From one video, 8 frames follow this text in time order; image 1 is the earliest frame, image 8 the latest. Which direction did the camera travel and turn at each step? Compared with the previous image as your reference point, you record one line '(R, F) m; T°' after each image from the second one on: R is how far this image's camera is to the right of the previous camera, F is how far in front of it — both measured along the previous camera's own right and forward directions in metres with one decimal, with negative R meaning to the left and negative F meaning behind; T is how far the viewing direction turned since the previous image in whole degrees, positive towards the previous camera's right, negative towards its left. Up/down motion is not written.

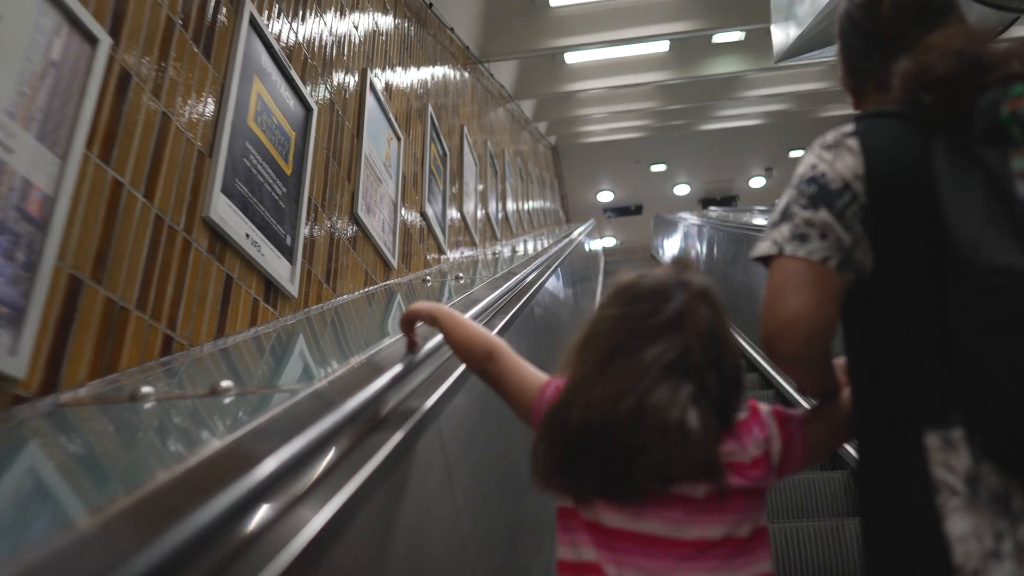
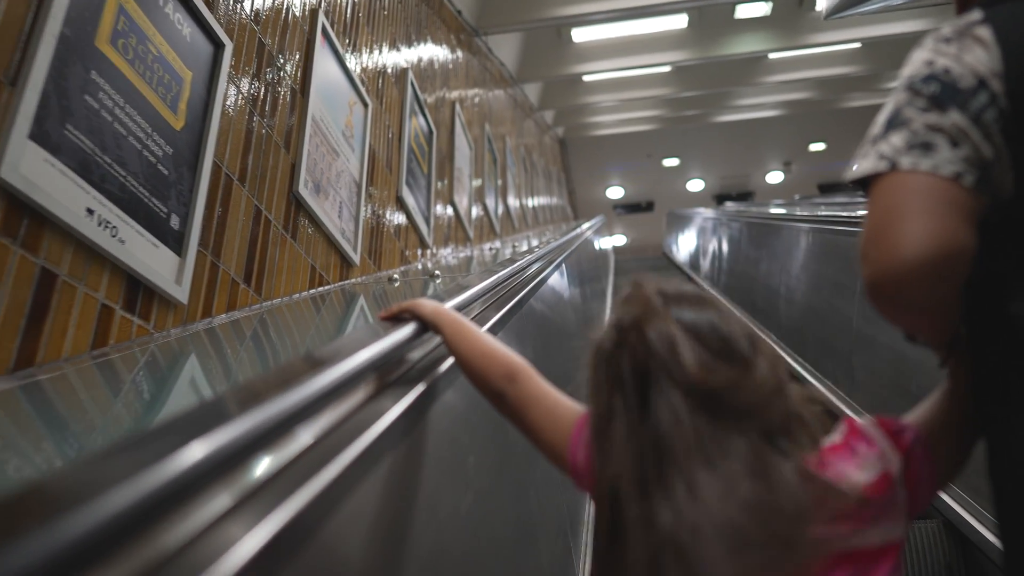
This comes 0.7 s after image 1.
(0.0, +0.4) m; -1°
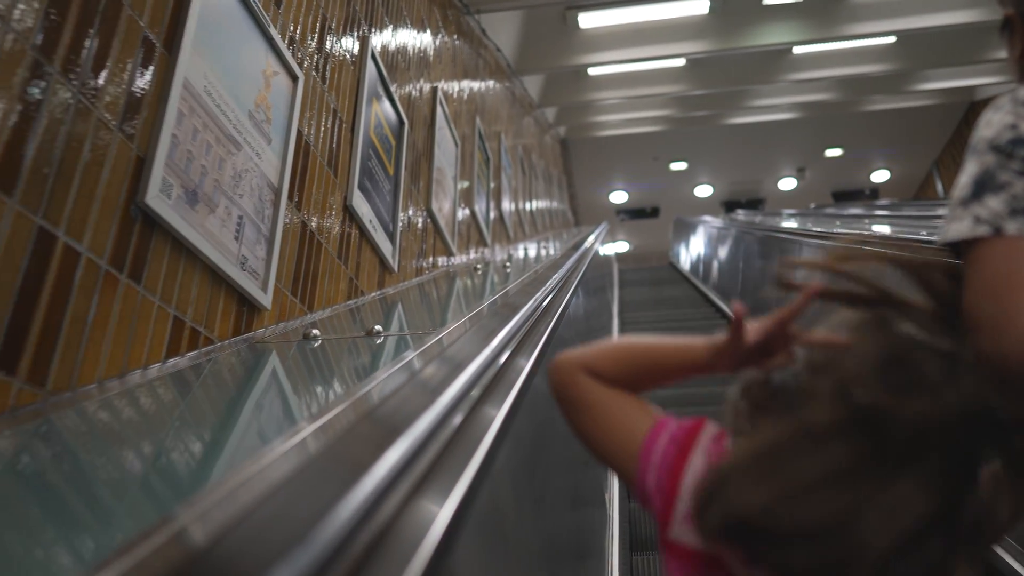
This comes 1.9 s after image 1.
(0.0, +0.5) m; 0°
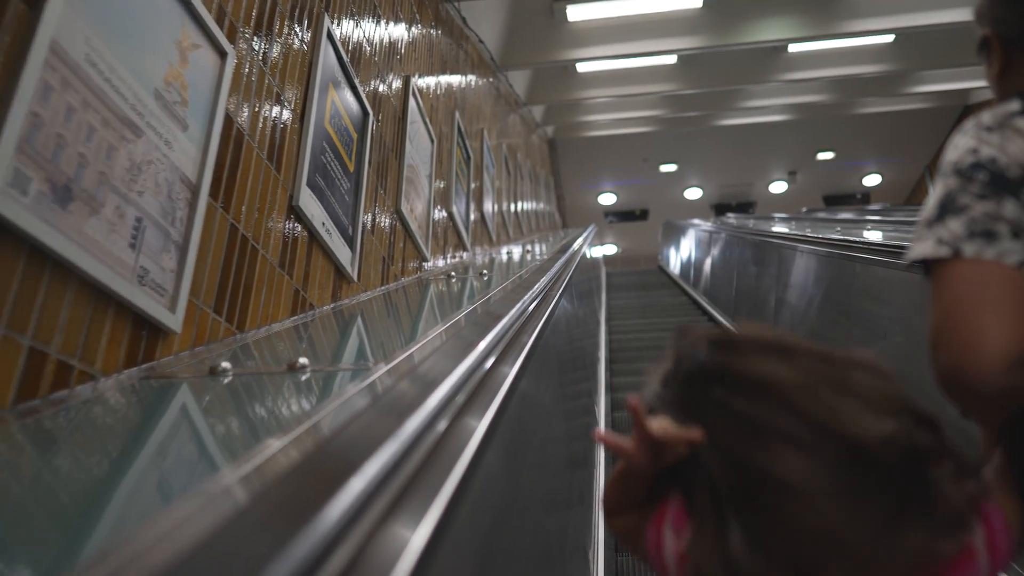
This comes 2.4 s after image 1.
(0.0, +0.2) m; +1°
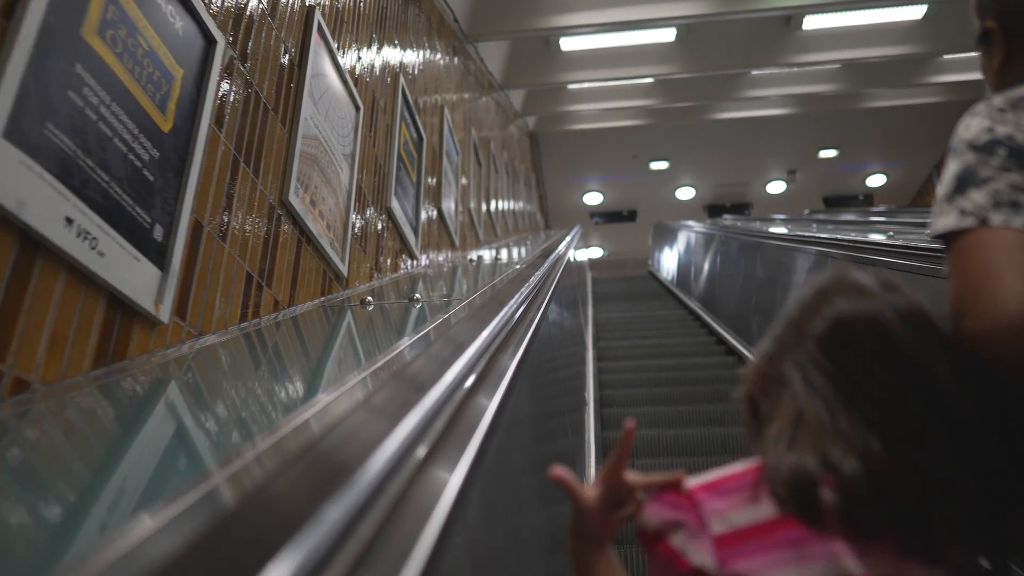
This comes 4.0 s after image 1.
(+0.1, +0.6) m; +1°
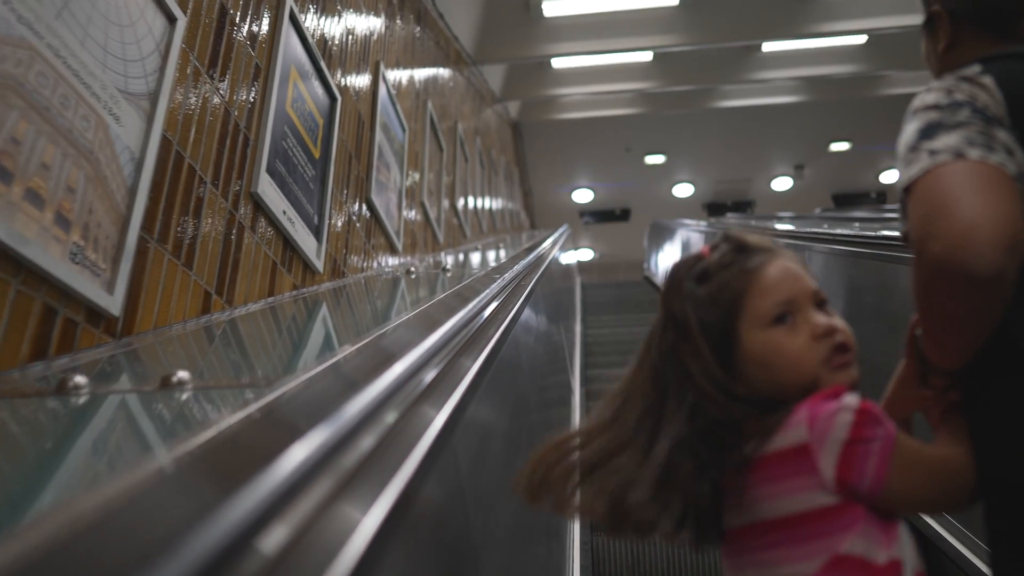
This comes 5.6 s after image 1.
(+0.1, +0.7) m; +1°
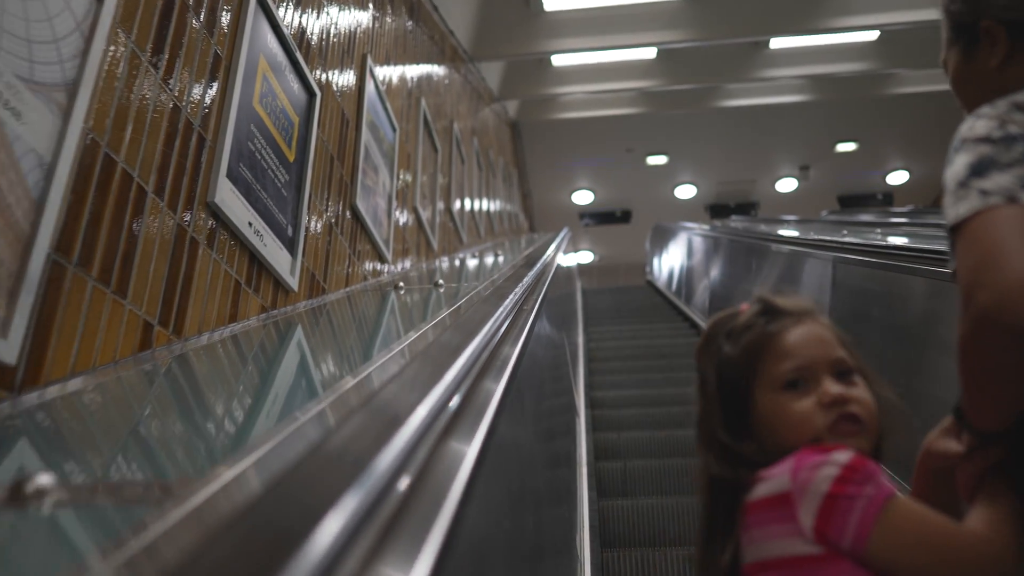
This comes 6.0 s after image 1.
(0.0, +0.2) m; 0°
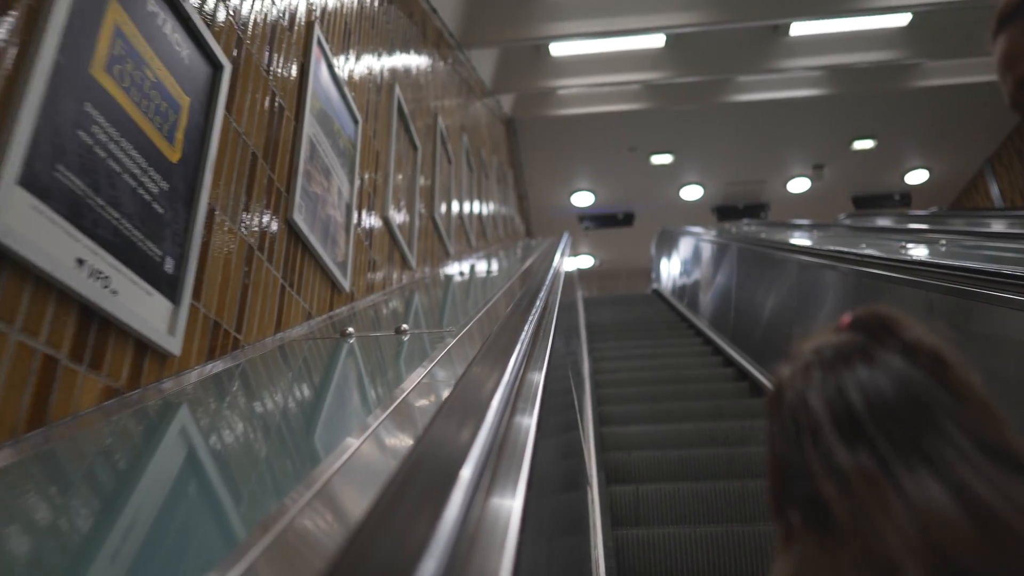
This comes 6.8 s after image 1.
(0.0, +0.4) m; 0°
